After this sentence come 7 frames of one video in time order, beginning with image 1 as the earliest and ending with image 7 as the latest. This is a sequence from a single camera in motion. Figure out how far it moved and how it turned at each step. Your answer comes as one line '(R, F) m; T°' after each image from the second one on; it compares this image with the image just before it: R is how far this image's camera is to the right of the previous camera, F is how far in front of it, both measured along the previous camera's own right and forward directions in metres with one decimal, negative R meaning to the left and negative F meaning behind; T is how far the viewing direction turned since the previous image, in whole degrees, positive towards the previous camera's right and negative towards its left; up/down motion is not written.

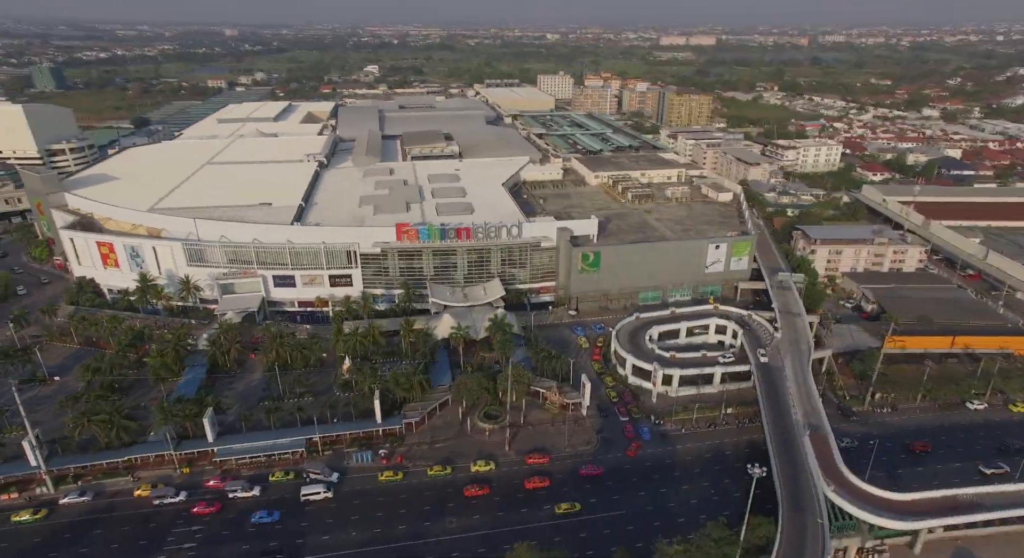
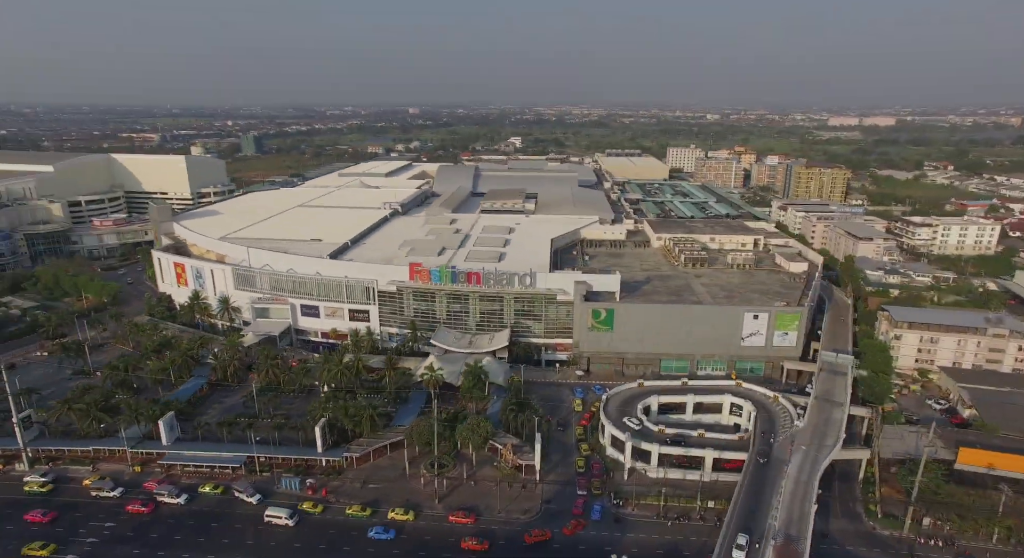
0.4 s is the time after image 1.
(+14.6, +4.3) m; -16°
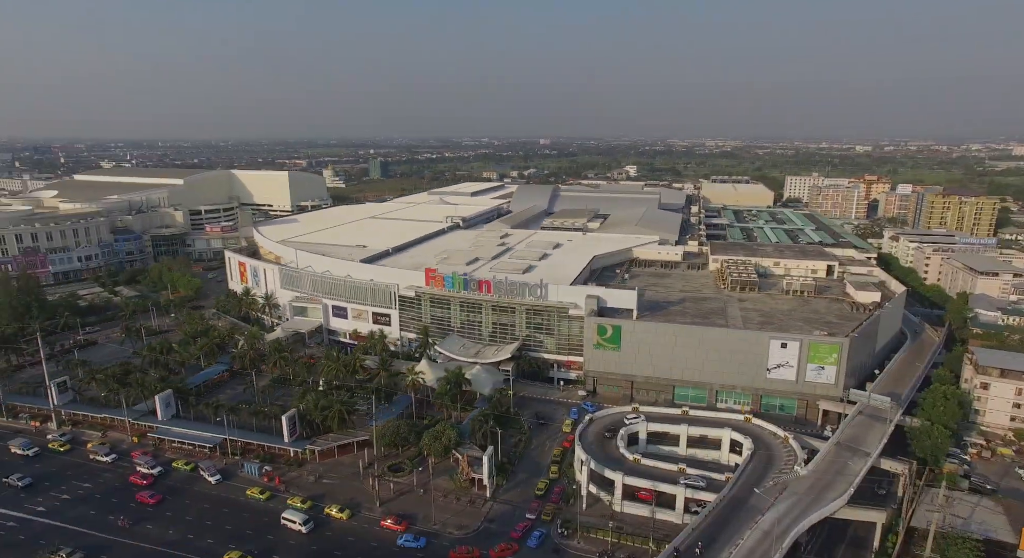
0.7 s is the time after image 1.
(+11.7, +3.5) m; -13°
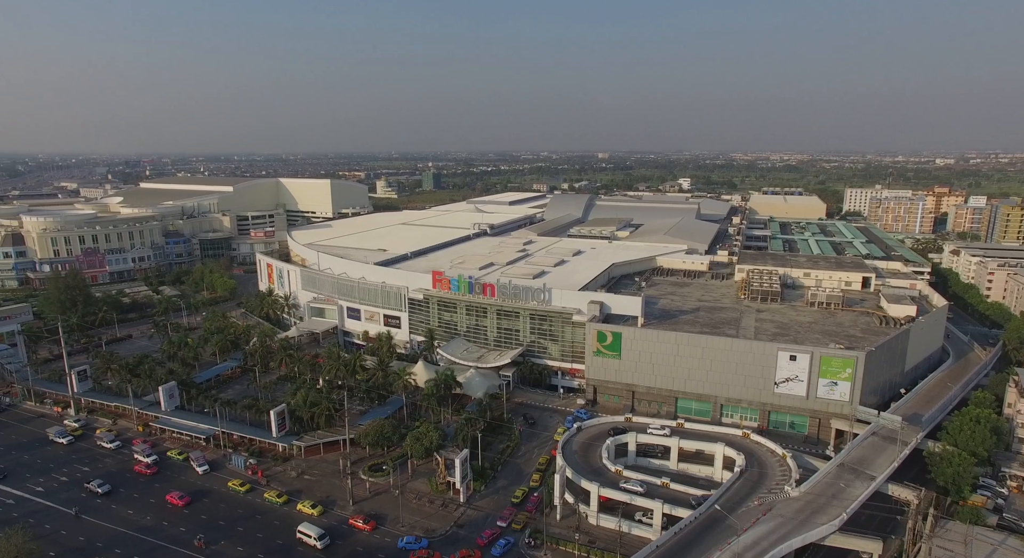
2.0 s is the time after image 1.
(+5.3, +1.3) m; -6°
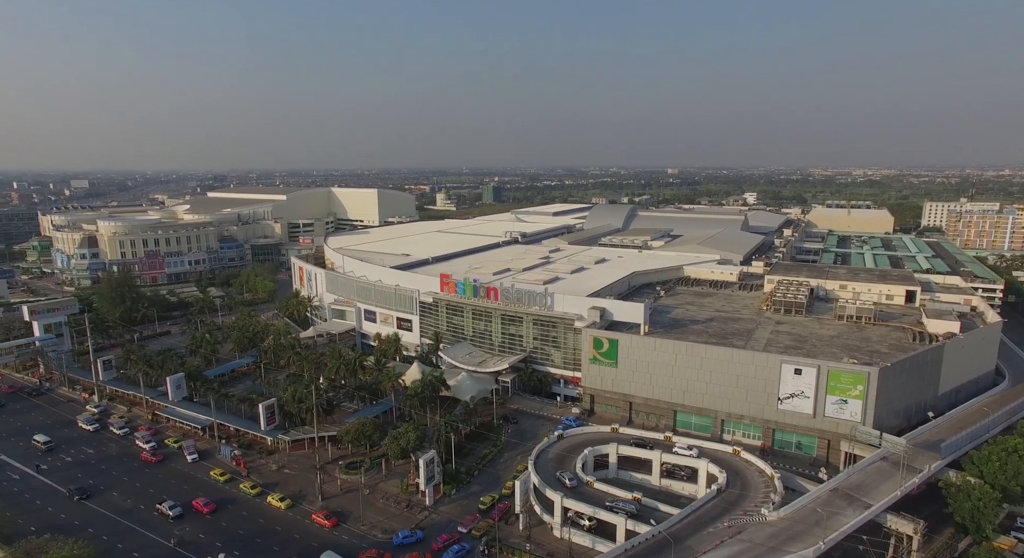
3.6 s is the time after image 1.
(+6.2, +1.6) m; -7°
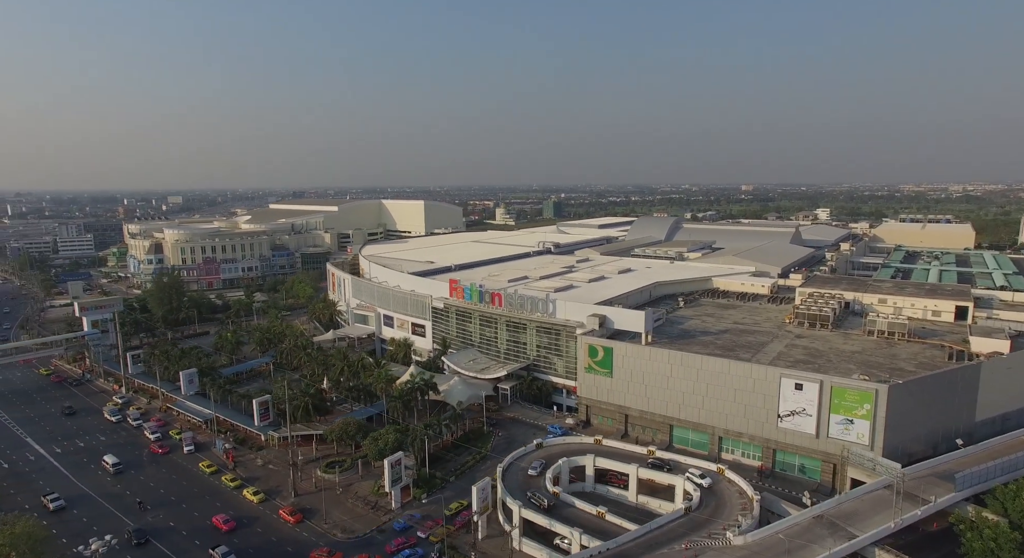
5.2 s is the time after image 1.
(+6.1, +1.7) m; -7°
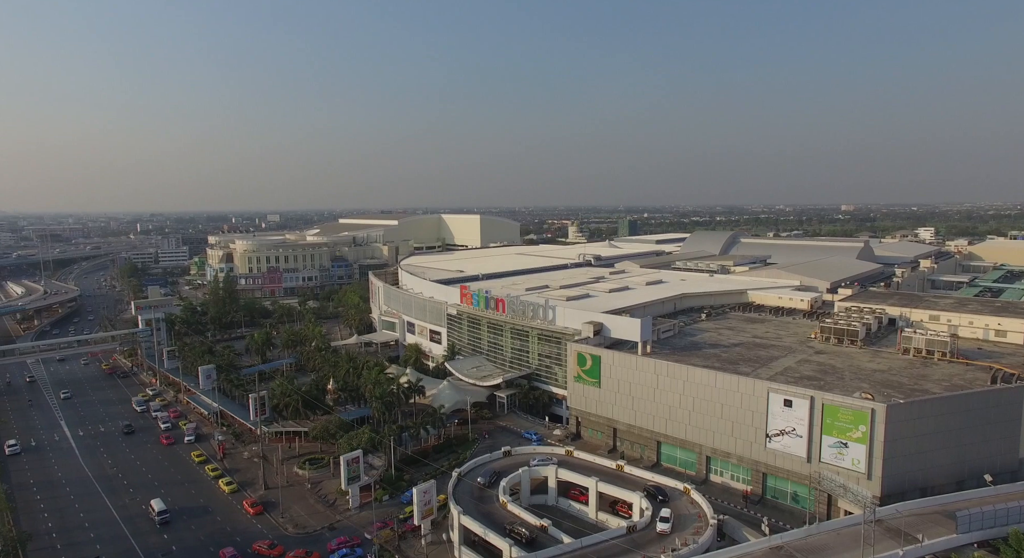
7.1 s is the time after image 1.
(+7.3, +2.2) m; -9°
